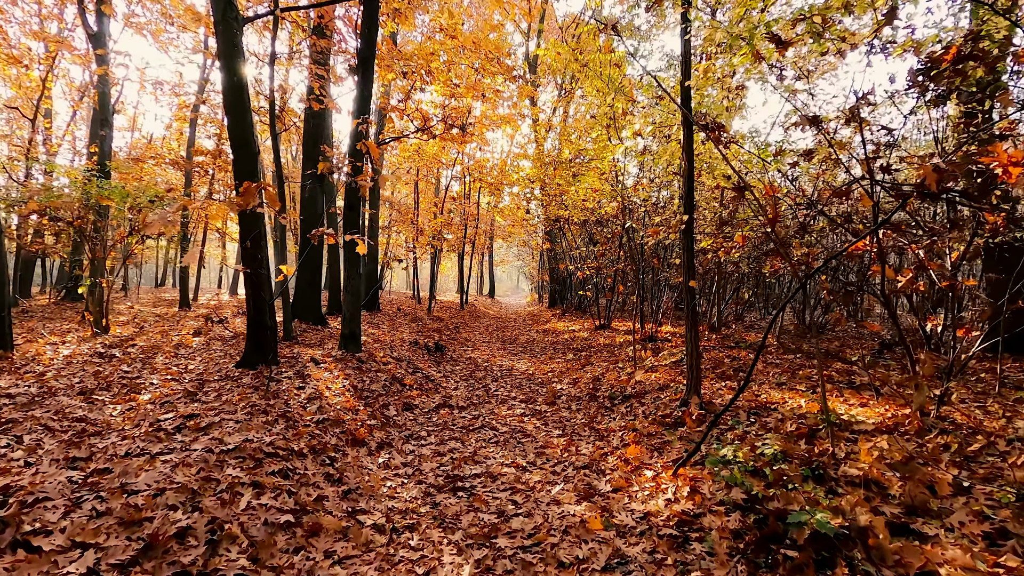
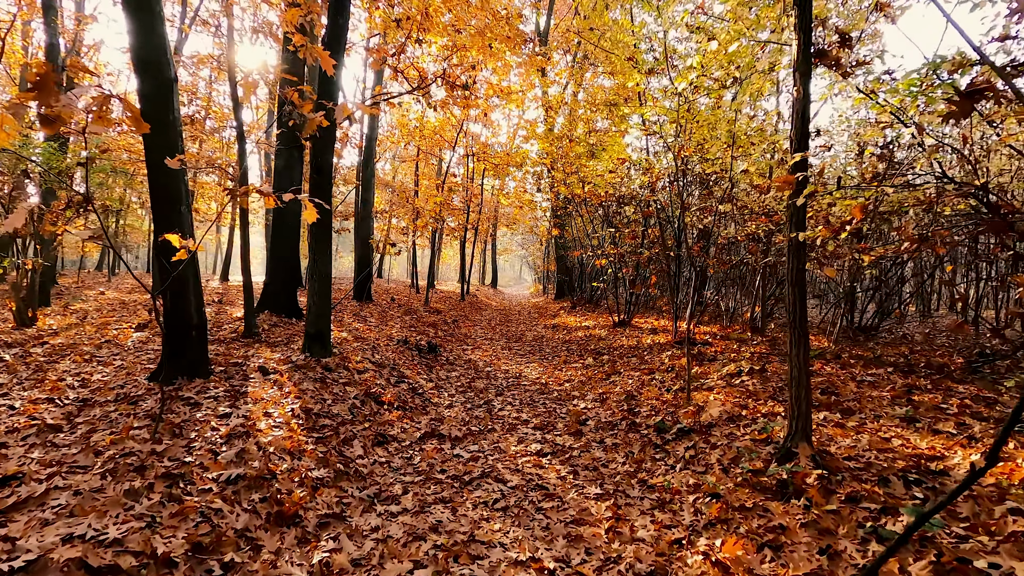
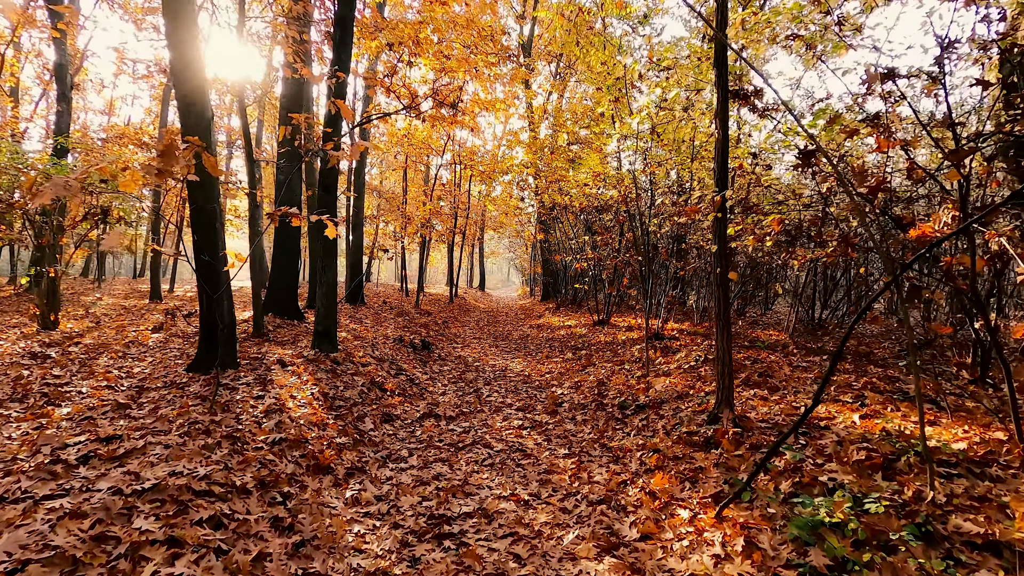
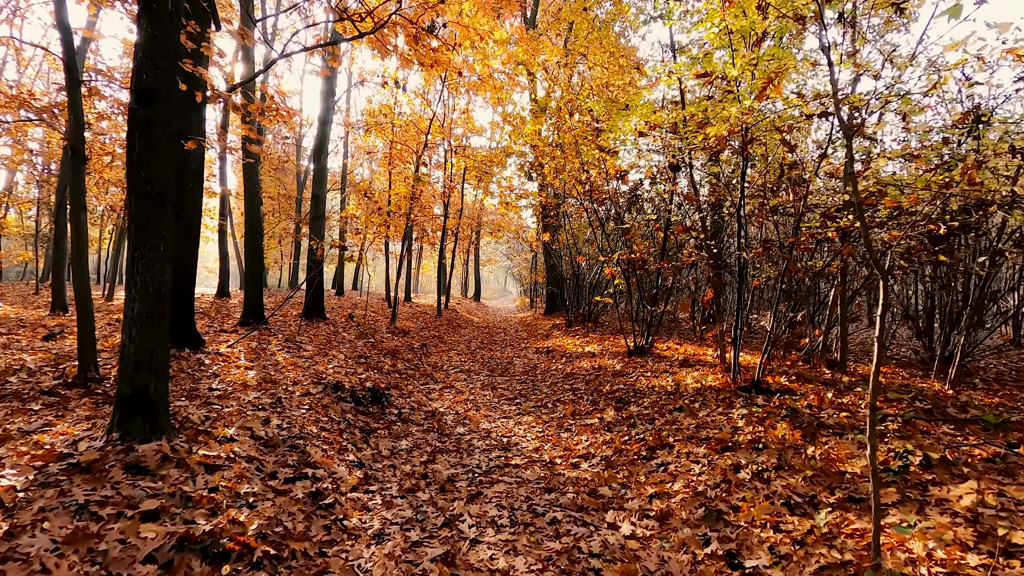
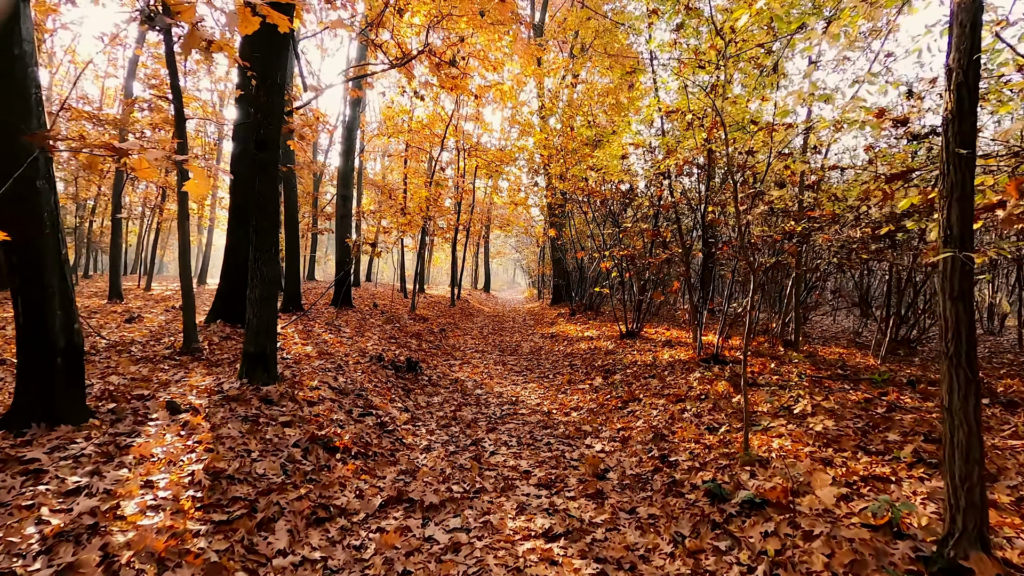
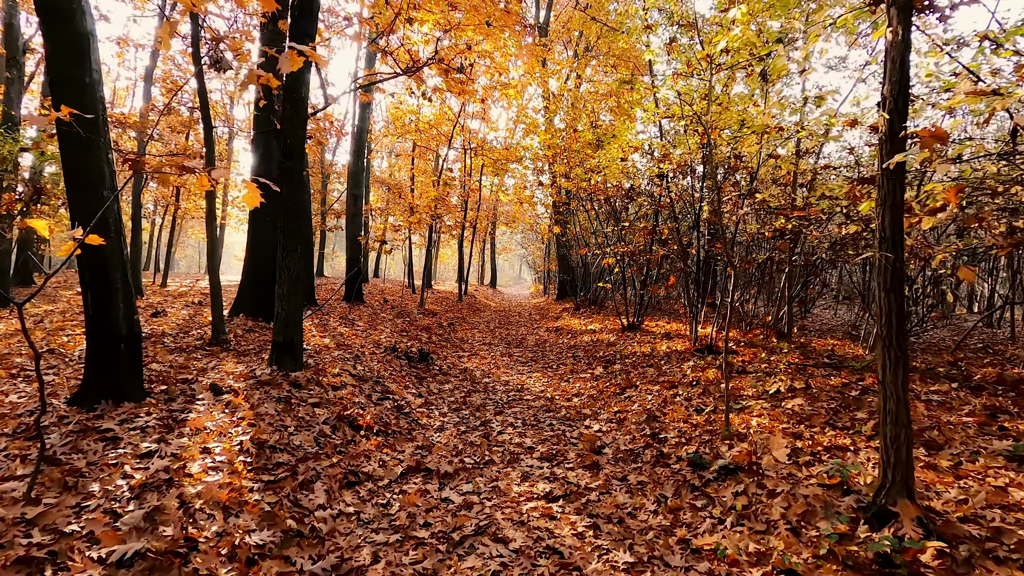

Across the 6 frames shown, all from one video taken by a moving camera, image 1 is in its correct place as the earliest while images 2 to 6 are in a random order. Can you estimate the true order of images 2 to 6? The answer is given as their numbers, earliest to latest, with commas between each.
3, 2, 6, 5, 4
